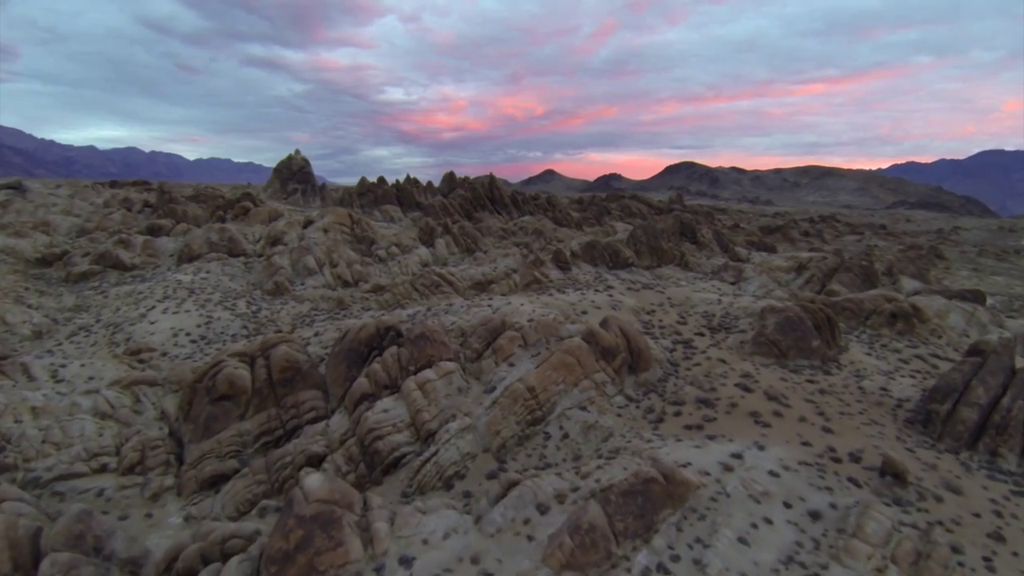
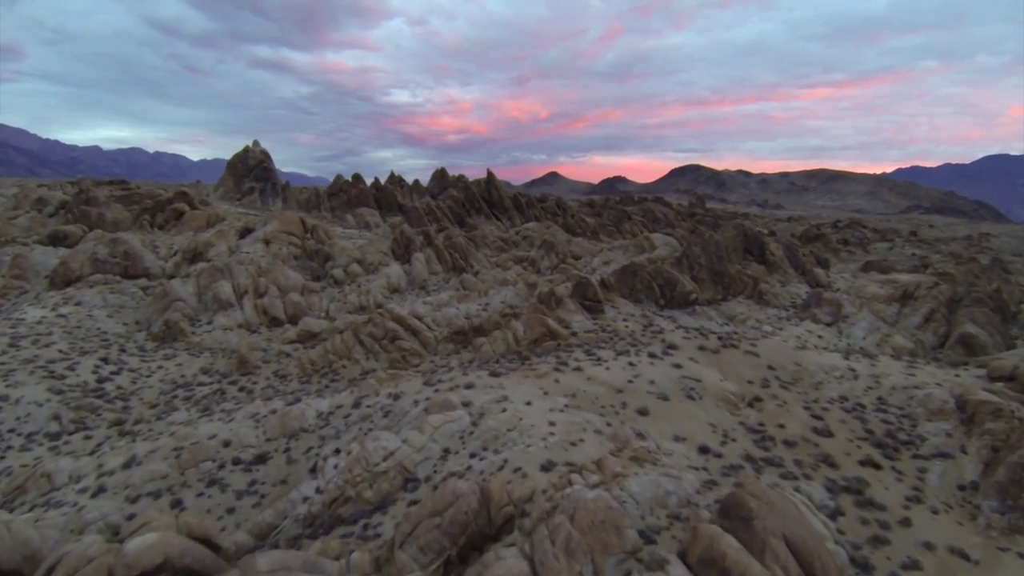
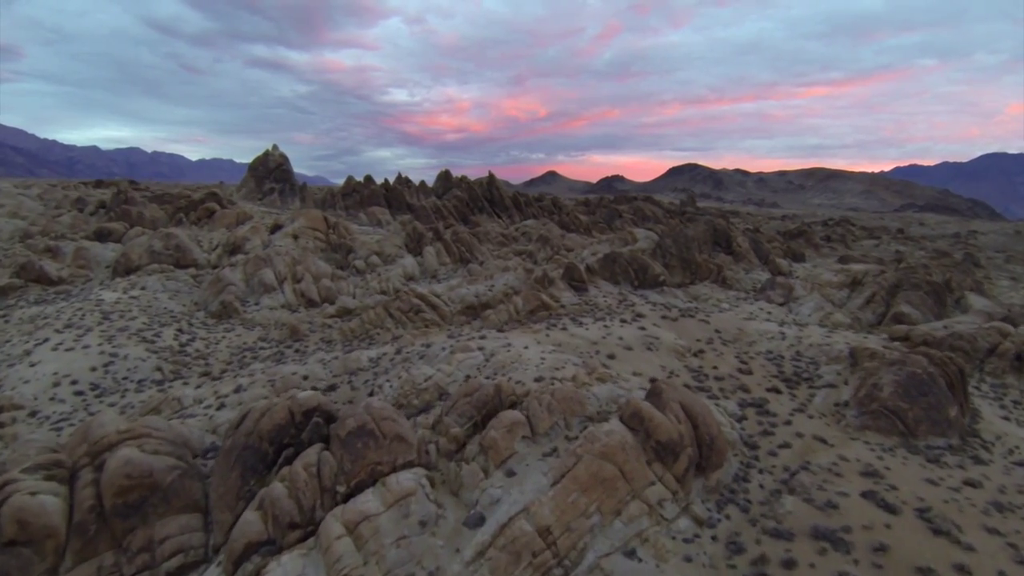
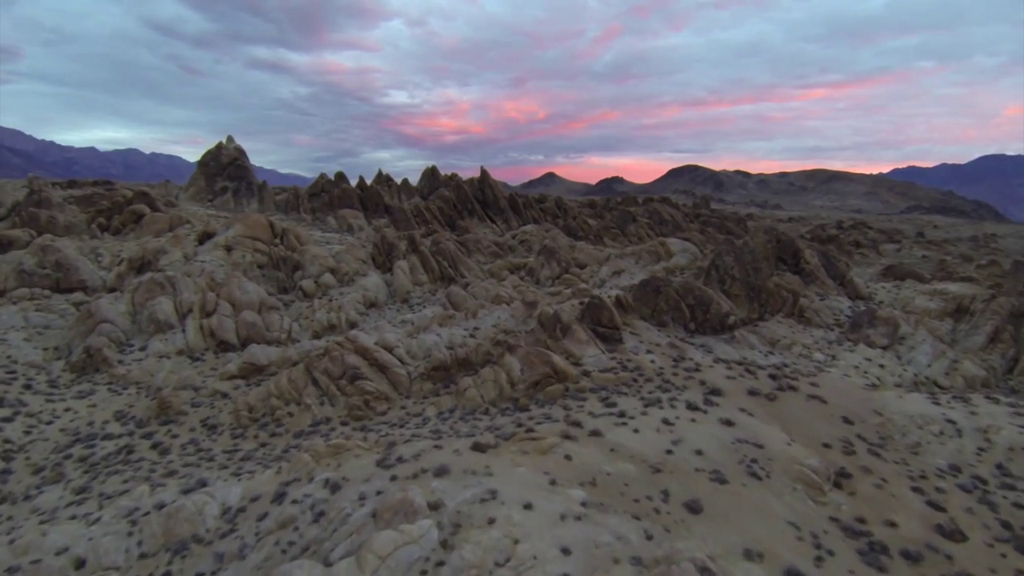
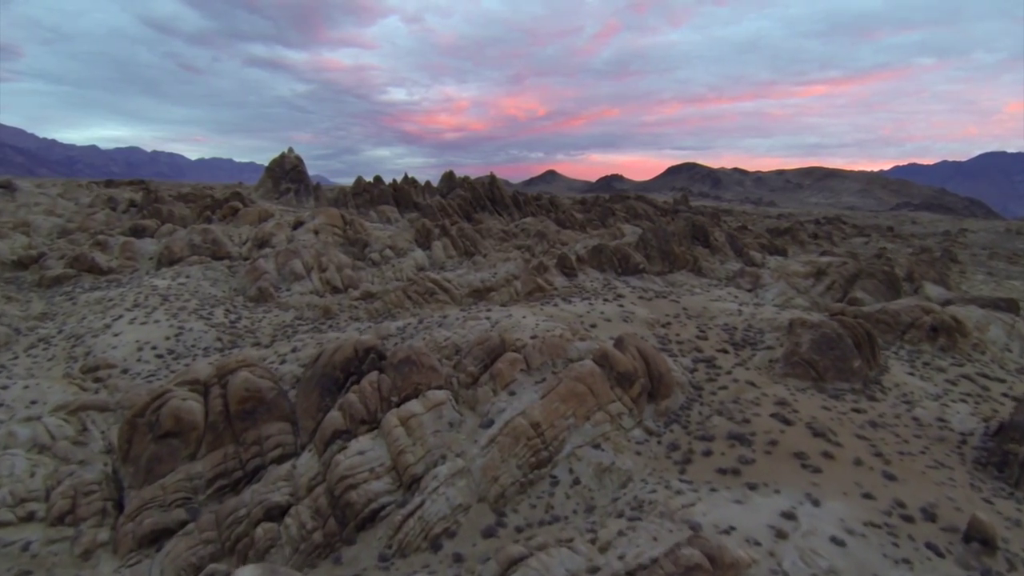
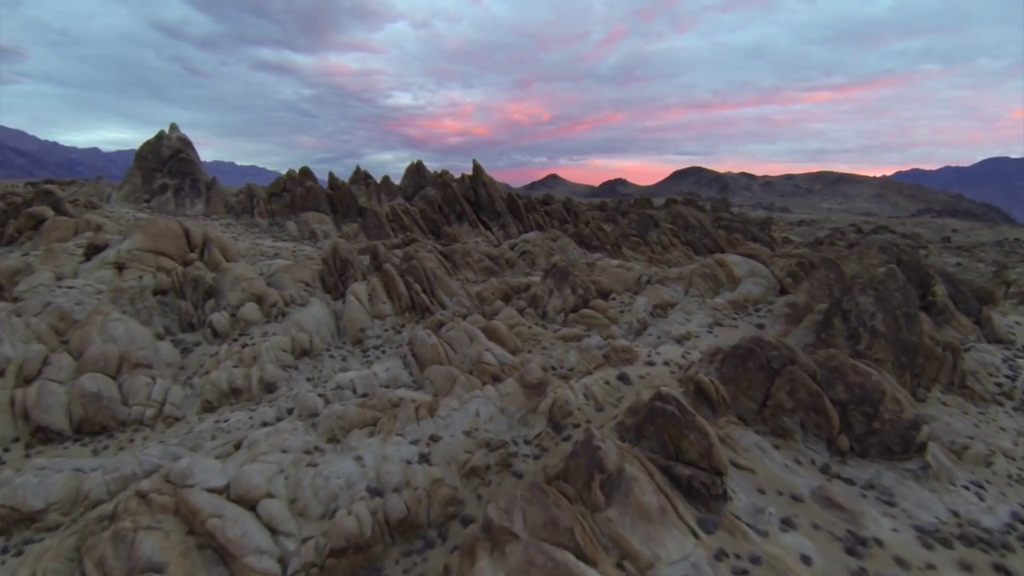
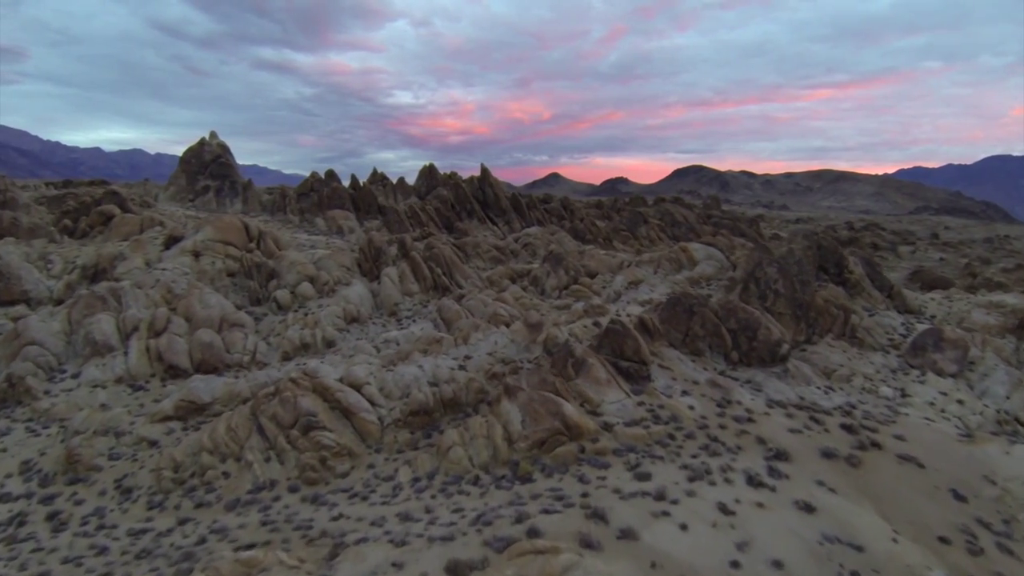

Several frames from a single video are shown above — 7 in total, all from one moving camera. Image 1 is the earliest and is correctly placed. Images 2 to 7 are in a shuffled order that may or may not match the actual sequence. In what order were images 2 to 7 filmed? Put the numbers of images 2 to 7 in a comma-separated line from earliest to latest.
5, 3, 2, 4, 7, 6
